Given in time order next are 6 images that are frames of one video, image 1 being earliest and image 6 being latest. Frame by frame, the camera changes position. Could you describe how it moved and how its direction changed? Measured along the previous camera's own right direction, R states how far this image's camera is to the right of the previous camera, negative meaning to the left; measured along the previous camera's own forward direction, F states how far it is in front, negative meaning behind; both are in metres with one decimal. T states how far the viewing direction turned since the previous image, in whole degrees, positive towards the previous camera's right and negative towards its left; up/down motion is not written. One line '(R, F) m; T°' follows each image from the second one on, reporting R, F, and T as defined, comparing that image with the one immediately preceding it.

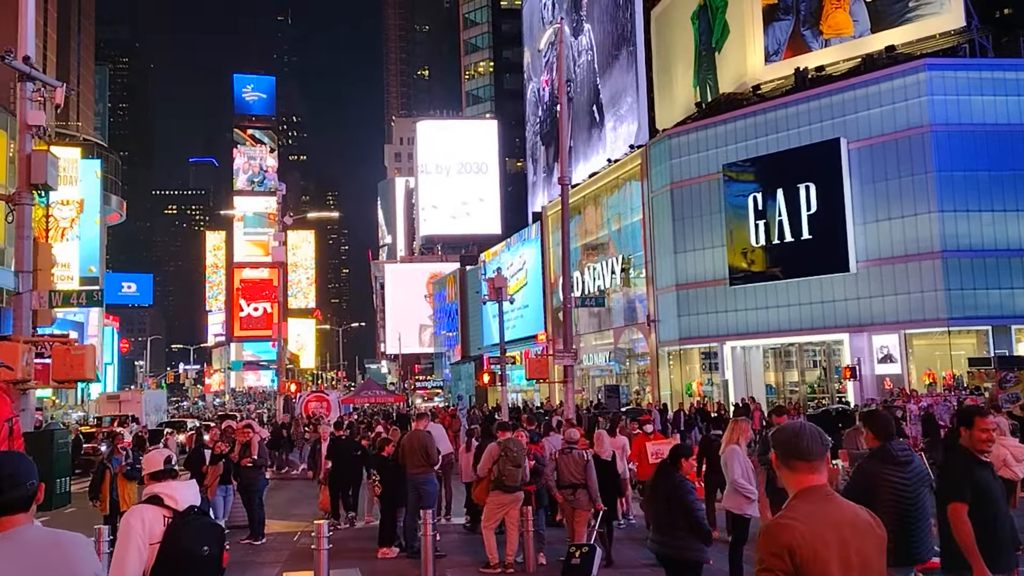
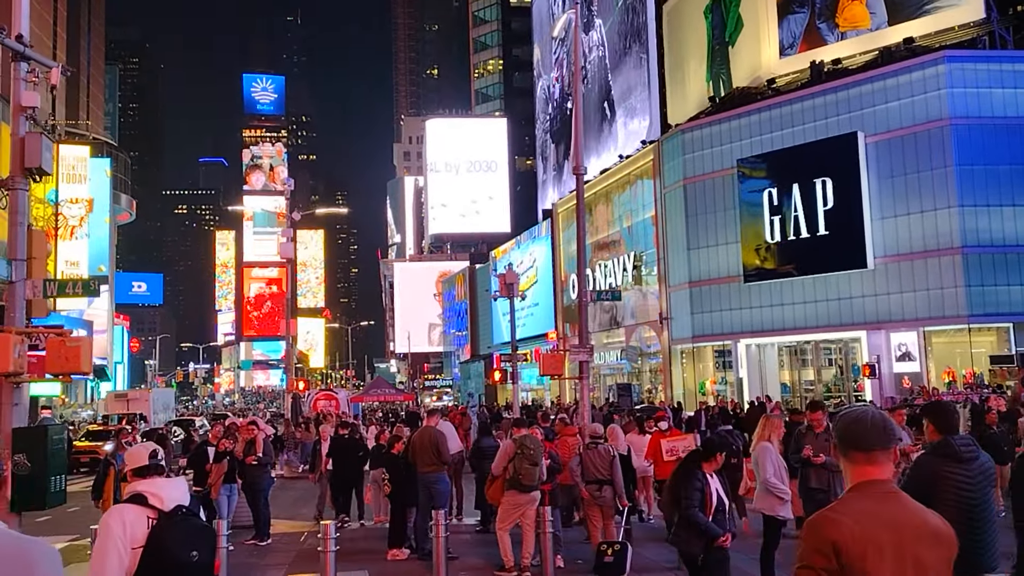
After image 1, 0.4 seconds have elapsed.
(-0.1, +0.5) m; -1°
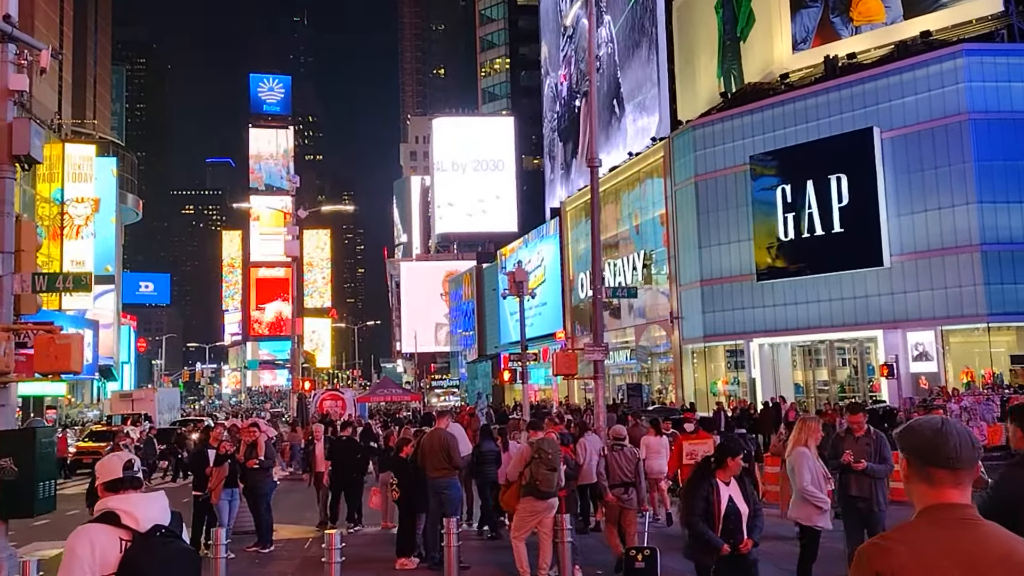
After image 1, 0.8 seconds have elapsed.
(-0.1, +0.6) m; 0°
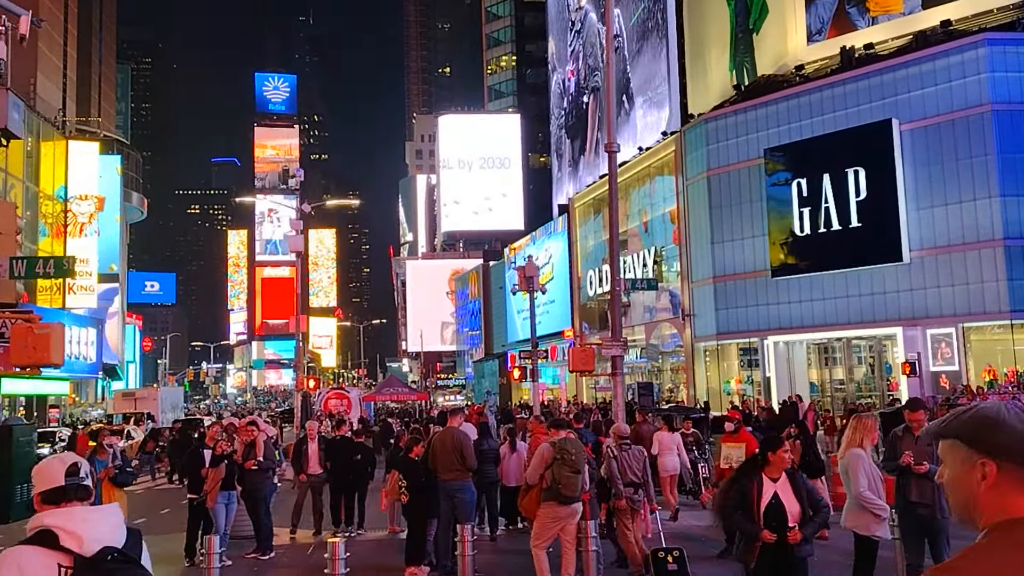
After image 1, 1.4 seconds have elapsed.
(-0.1, +0.8) m; 0°
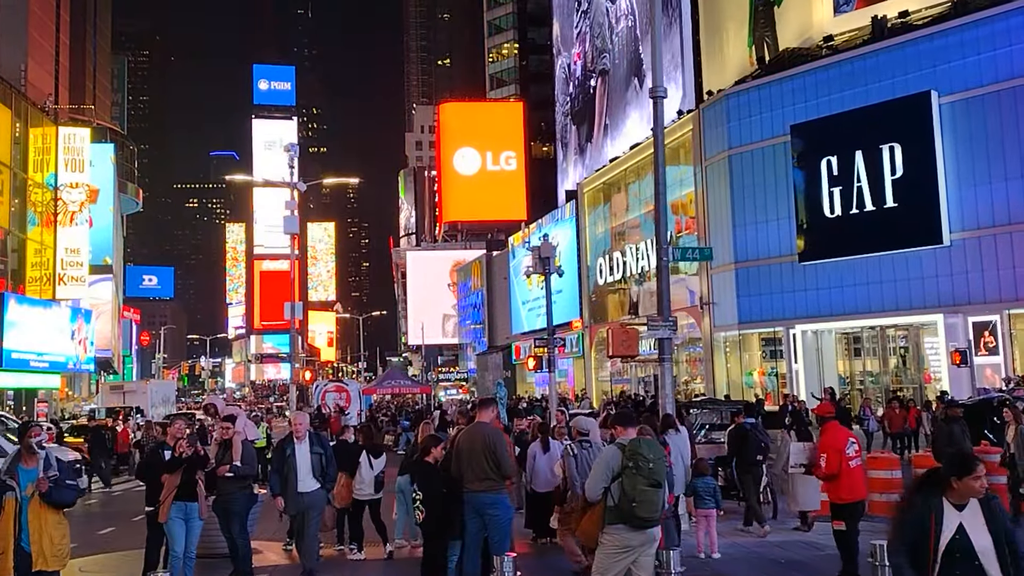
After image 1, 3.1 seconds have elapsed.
(-0.4, +2.3) m; 0°
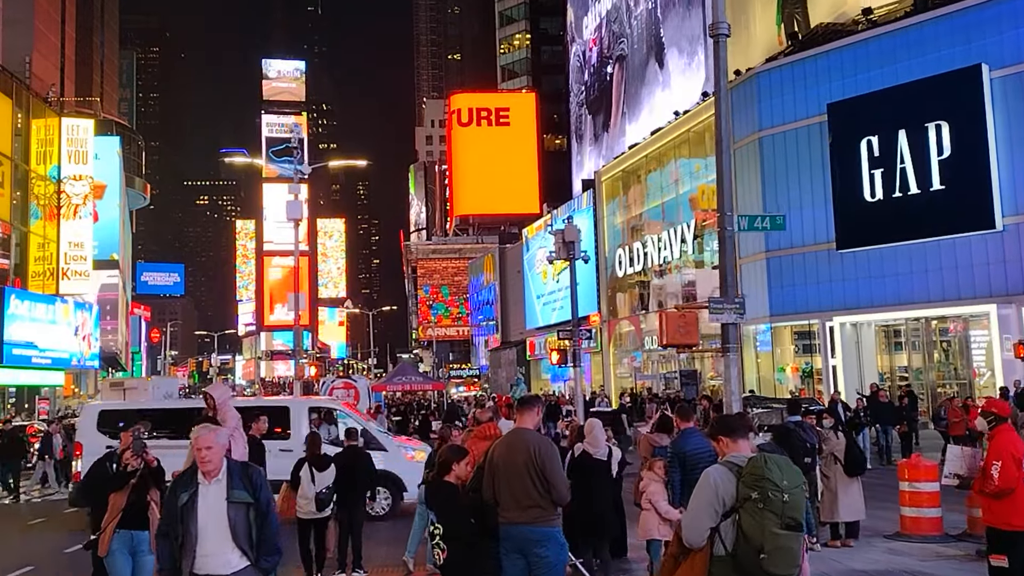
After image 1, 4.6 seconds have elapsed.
(-0.3, +2.0) m; -1°
